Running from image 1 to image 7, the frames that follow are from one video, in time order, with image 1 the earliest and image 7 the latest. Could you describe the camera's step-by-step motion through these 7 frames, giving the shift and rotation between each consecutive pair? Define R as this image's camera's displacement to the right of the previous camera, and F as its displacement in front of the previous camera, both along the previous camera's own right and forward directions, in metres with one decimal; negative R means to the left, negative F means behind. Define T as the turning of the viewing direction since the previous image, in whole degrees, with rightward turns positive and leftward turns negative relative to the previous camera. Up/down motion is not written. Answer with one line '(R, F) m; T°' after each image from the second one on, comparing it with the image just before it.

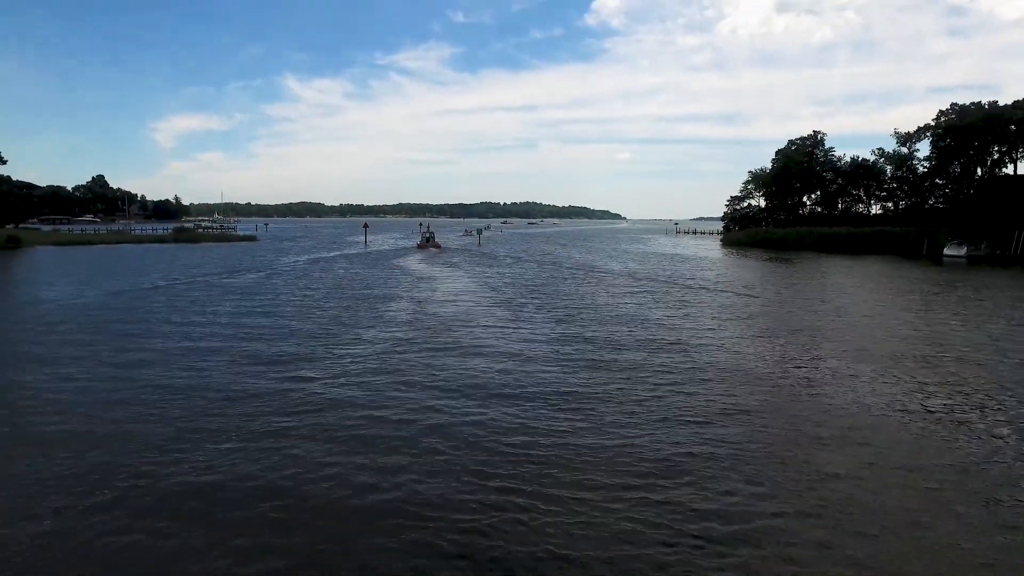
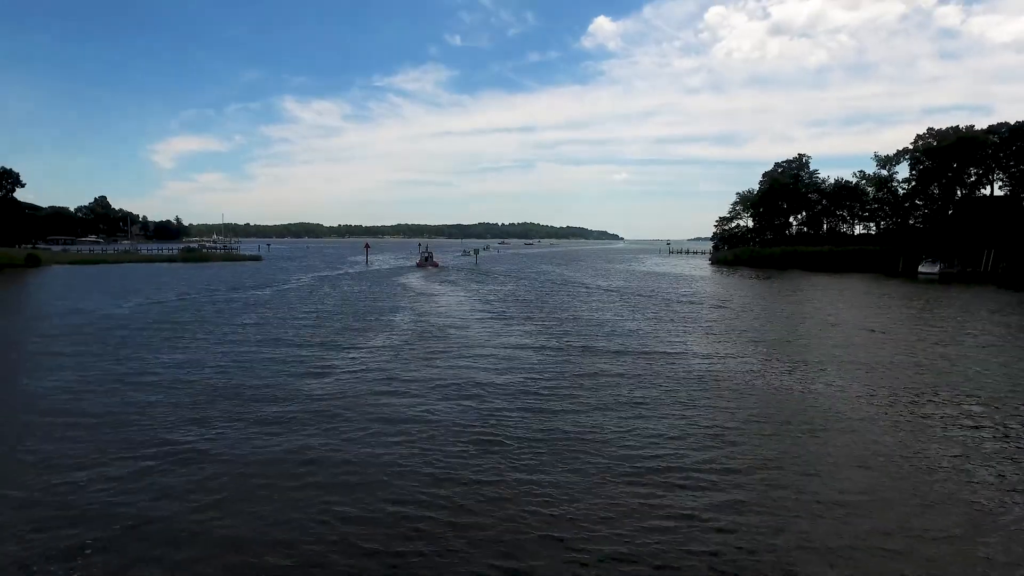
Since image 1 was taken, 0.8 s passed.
(+0.2, -1.8) m; 0°
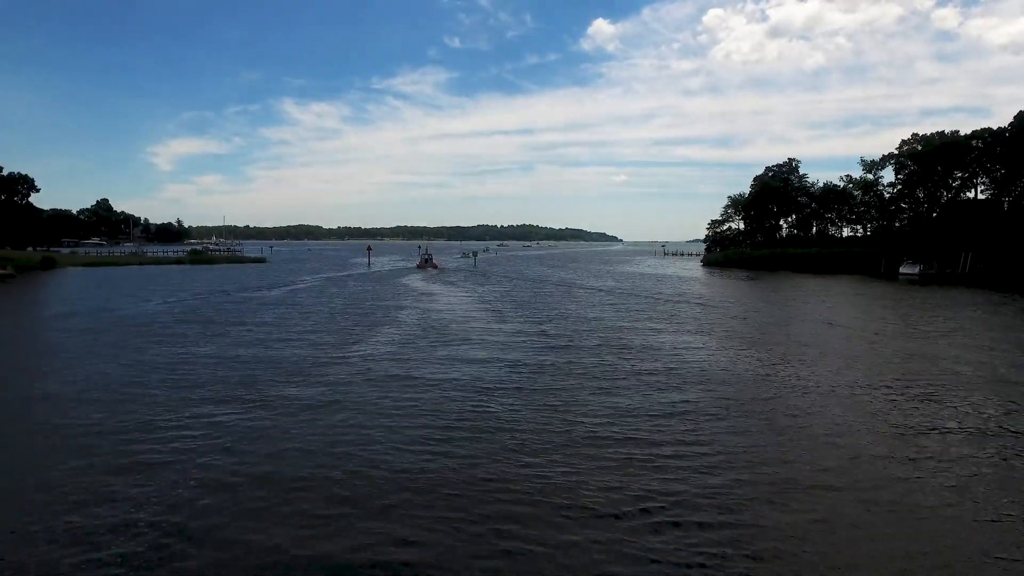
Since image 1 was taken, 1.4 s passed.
(+0.1, -1.6) m; 0°
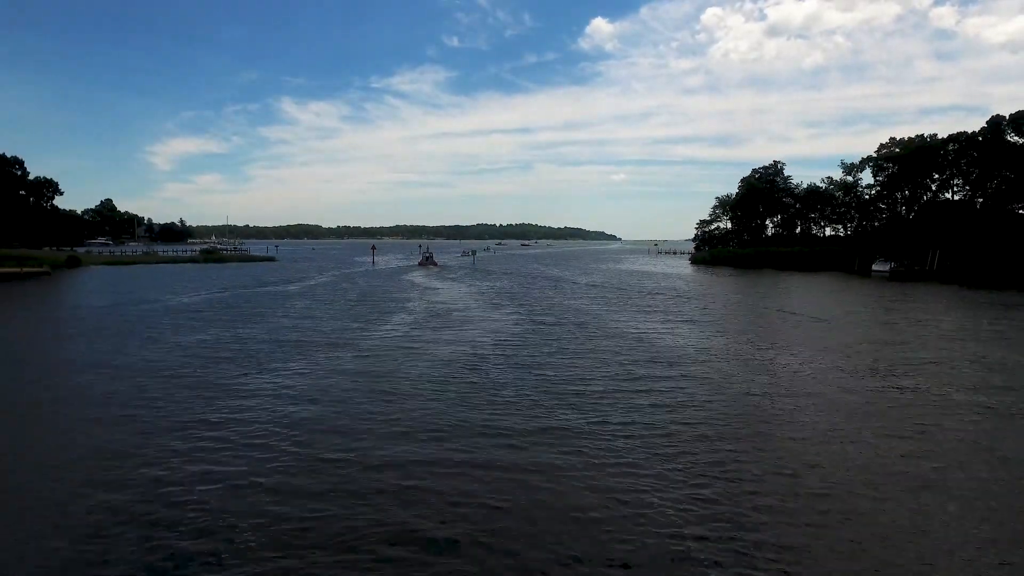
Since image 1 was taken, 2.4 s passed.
(+0.2, -2.8) m; 0°
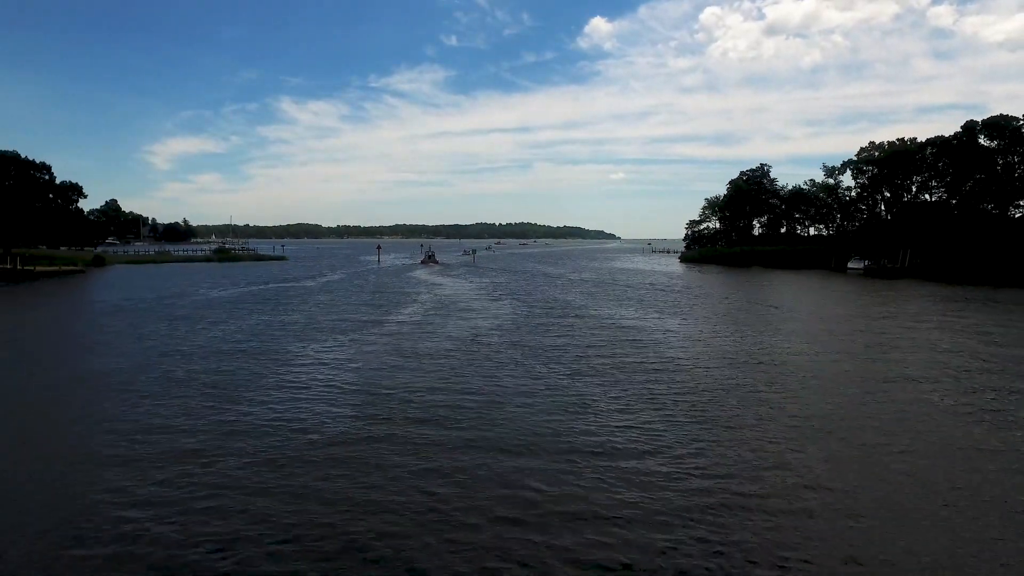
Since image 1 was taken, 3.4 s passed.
(+0.1, -3.0) m; 0°
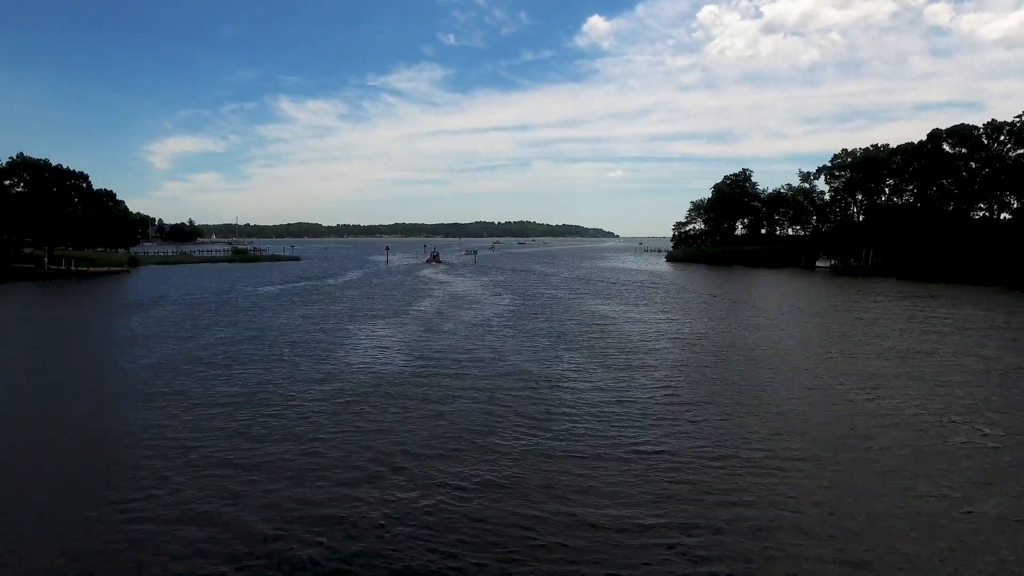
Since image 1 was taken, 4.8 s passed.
(0.0, -4.6) m; 0°
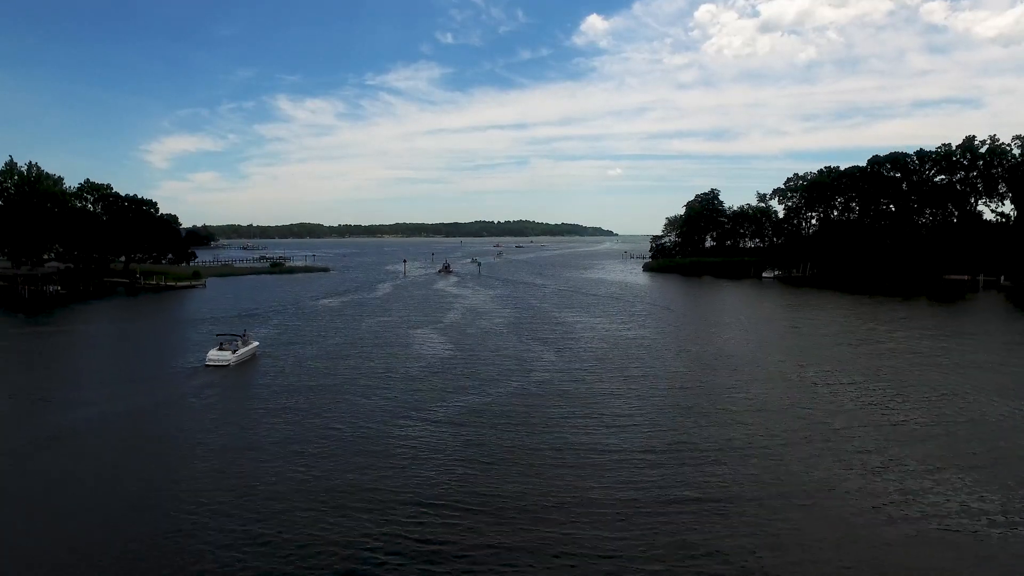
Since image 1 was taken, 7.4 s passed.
(0.0, -10.8) m; 0°
